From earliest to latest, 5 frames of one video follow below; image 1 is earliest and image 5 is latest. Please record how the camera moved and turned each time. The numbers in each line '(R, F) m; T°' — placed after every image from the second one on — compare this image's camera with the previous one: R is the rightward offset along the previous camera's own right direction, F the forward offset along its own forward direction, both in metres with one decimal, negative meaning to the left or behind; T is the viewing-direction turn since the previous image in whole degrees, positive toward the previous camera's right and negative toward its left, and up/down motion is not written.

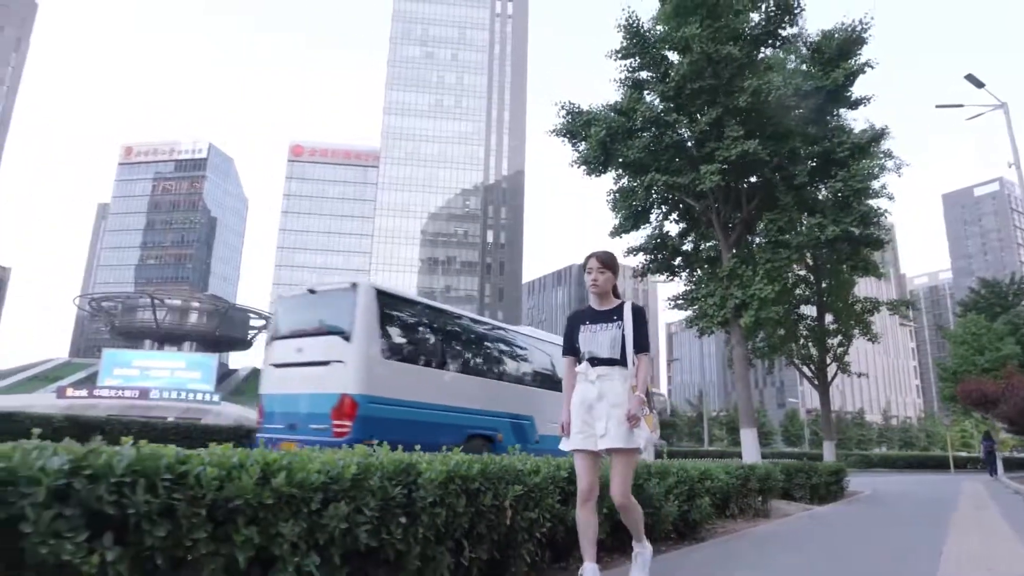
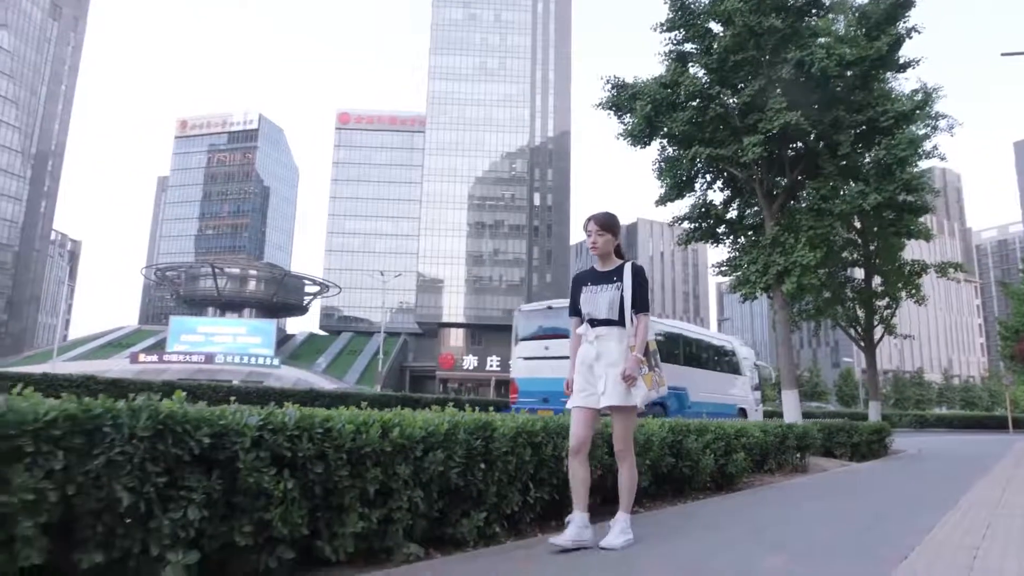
(0.0, -0.7) m; -4°
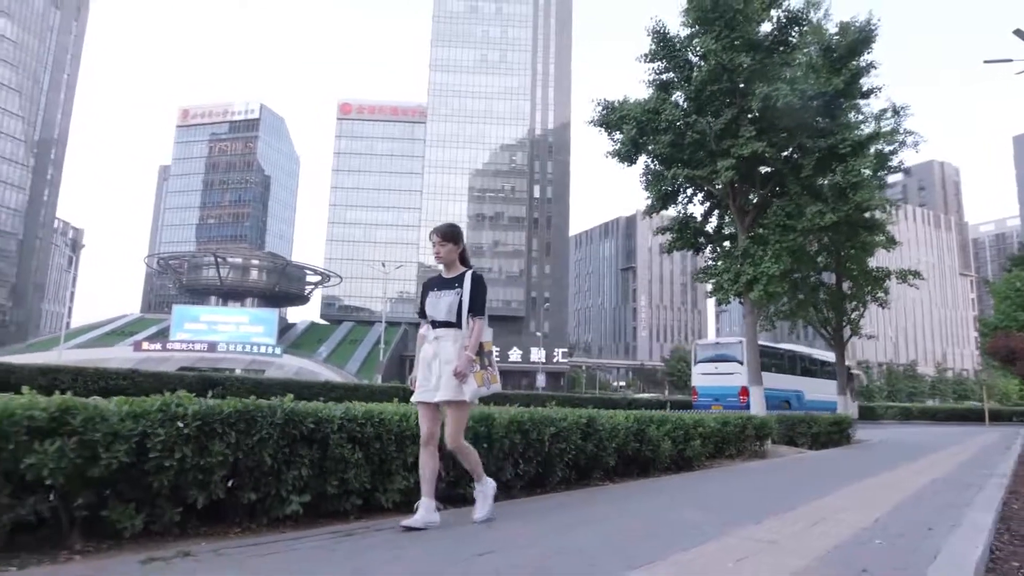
(0.0, -1.5) m; 0°
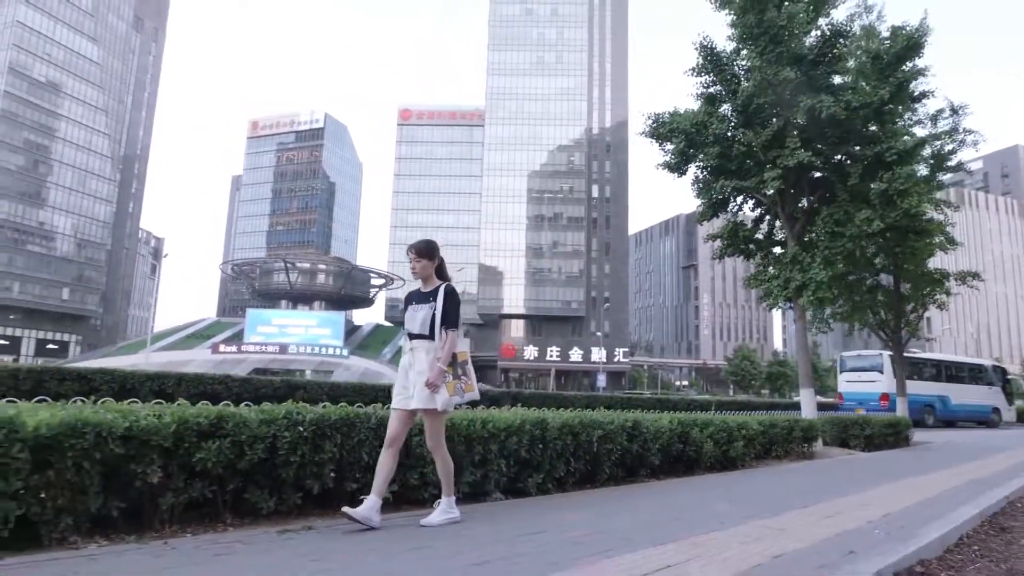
(+0.1, -0.9) m; -5°
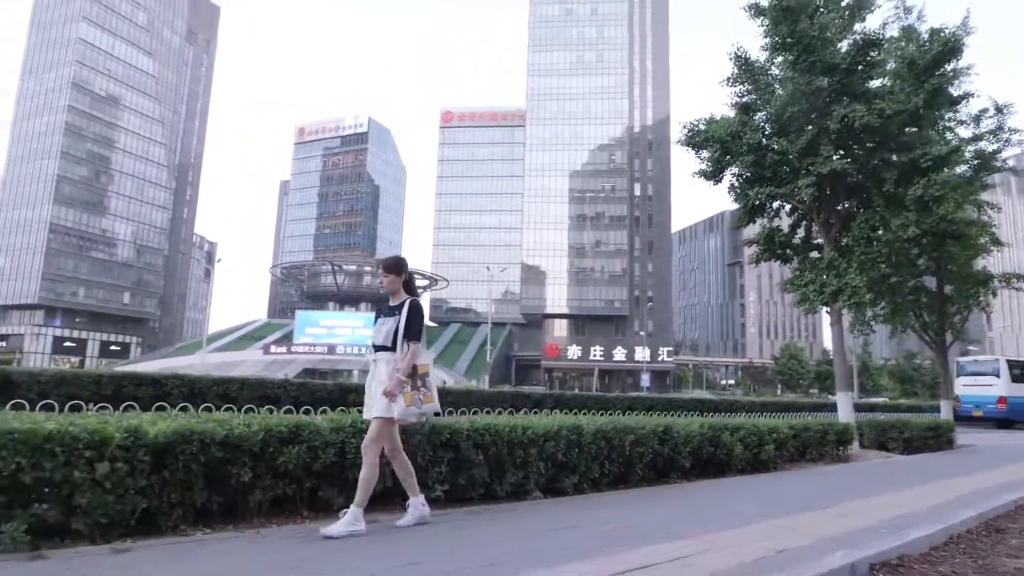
(+0.1, -0.6) m; -4°
